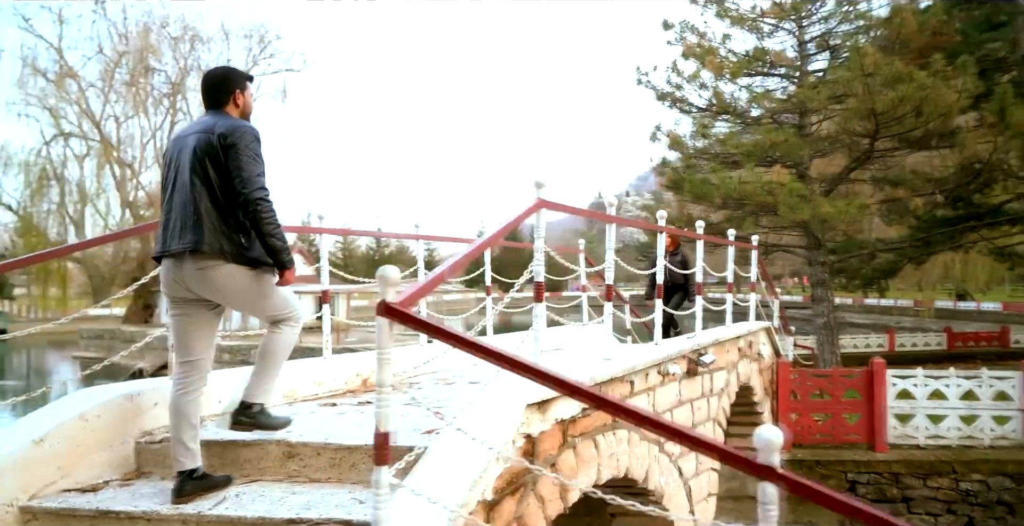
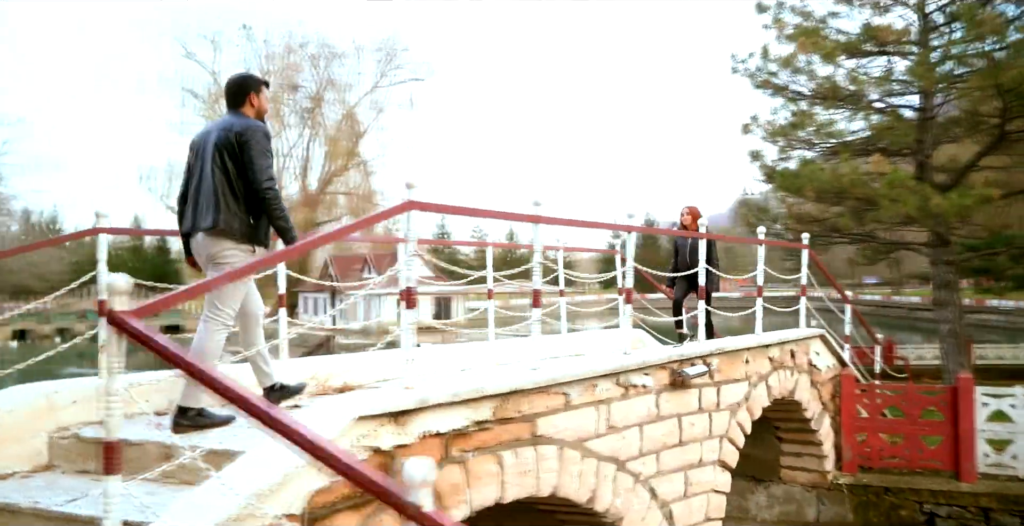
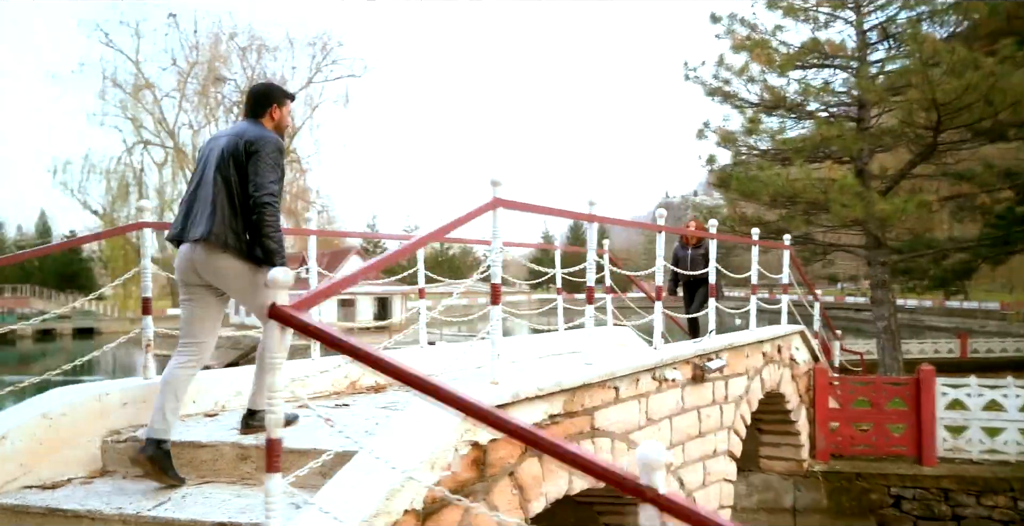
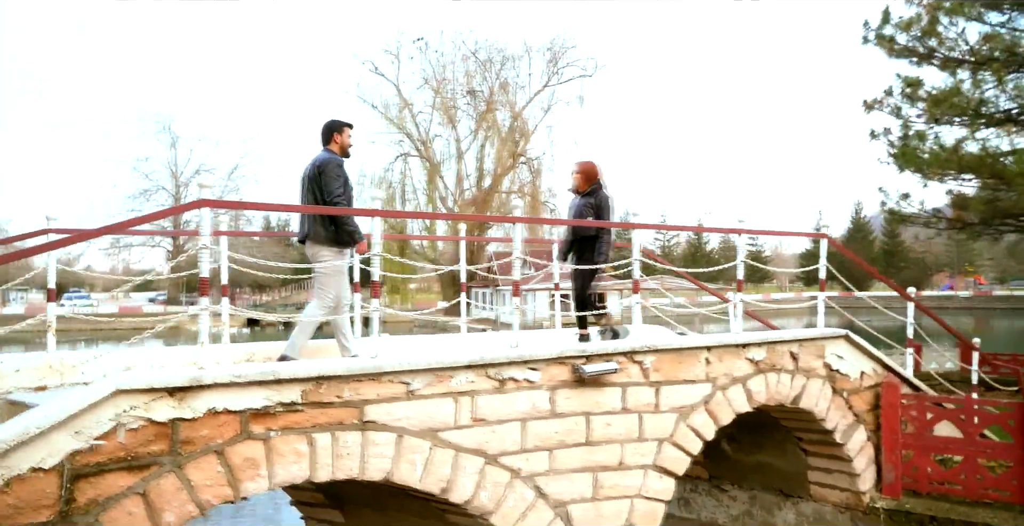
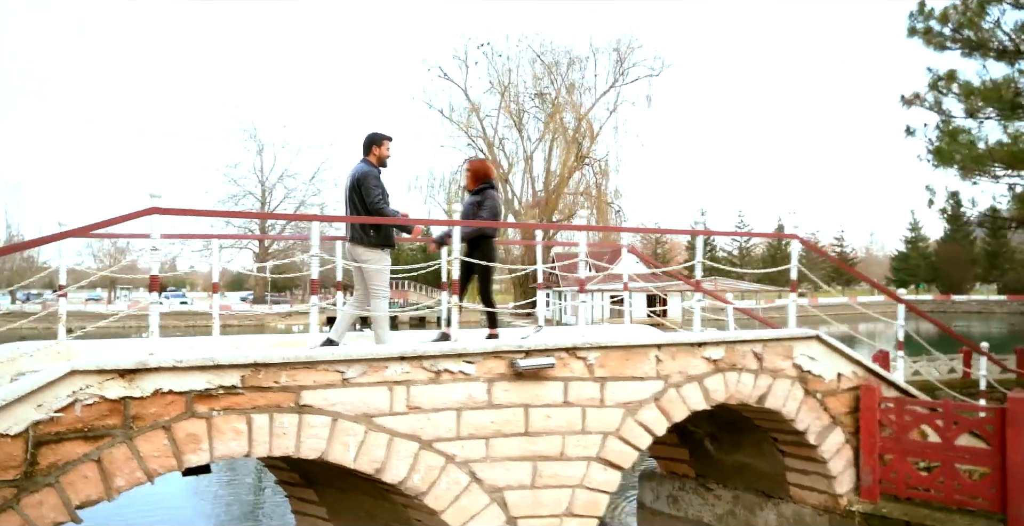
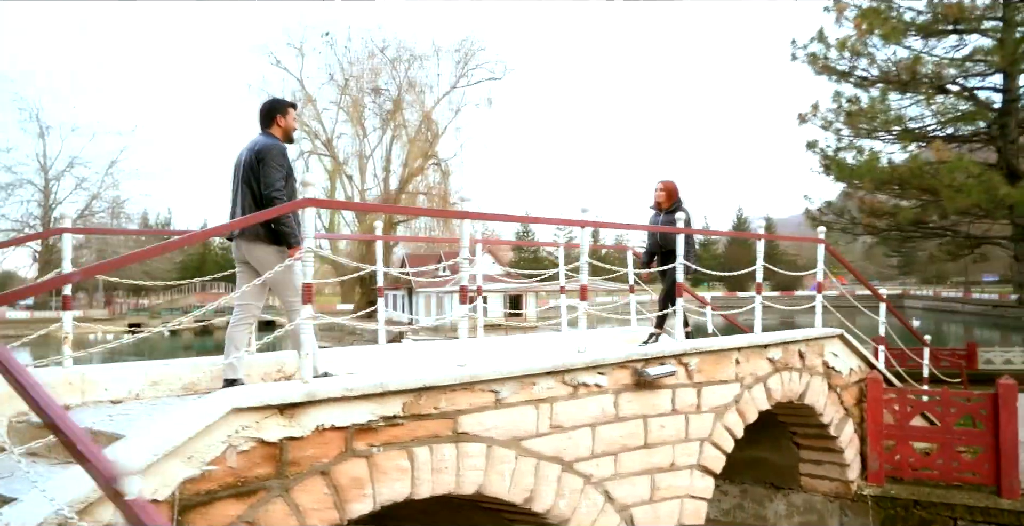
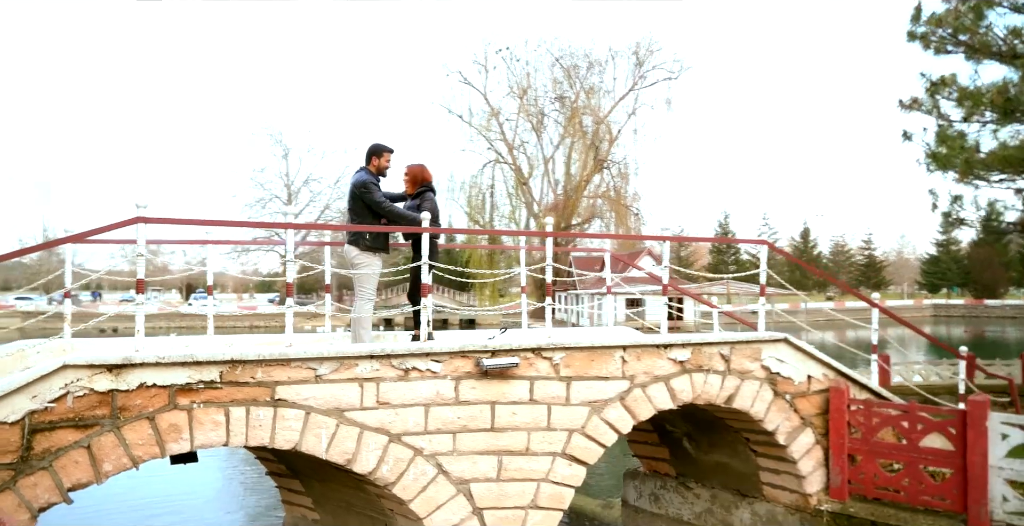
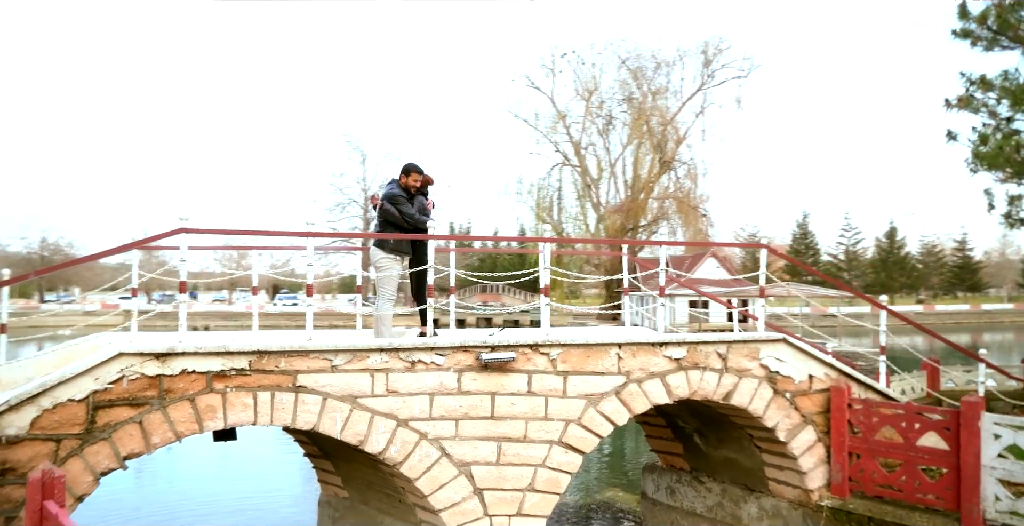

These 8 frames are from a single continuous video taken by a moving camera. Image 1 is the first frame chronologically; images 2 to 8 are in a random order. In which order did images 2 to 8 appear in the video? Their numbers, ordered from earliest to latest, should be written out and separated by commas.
3, 2, 6, 4, 5, 7, 8
